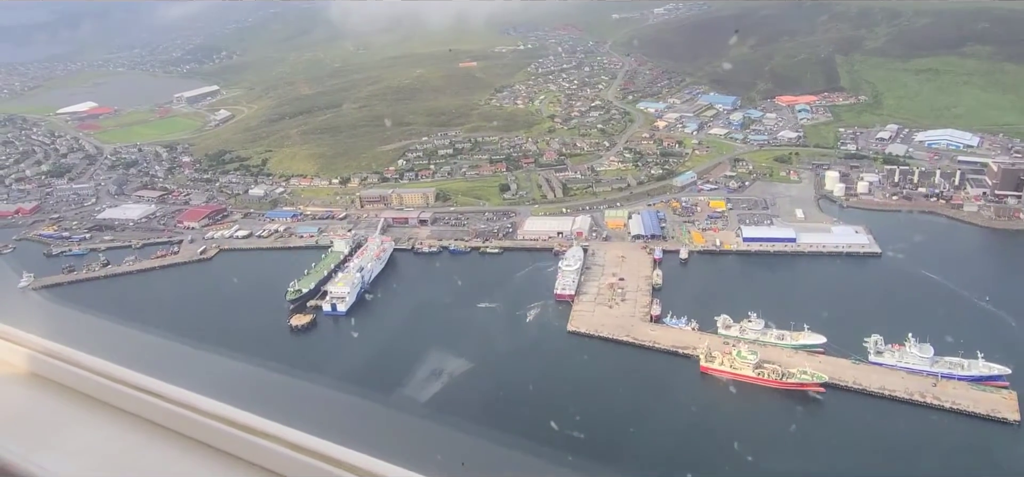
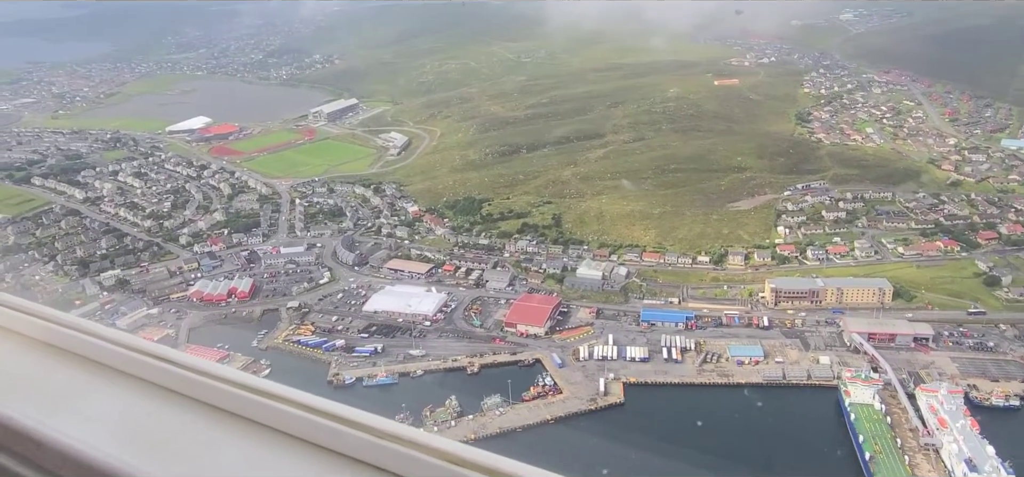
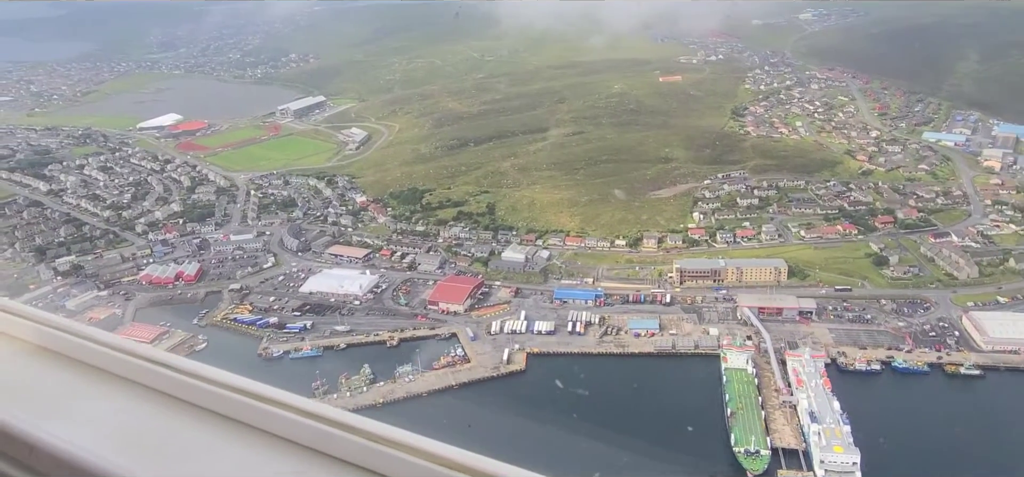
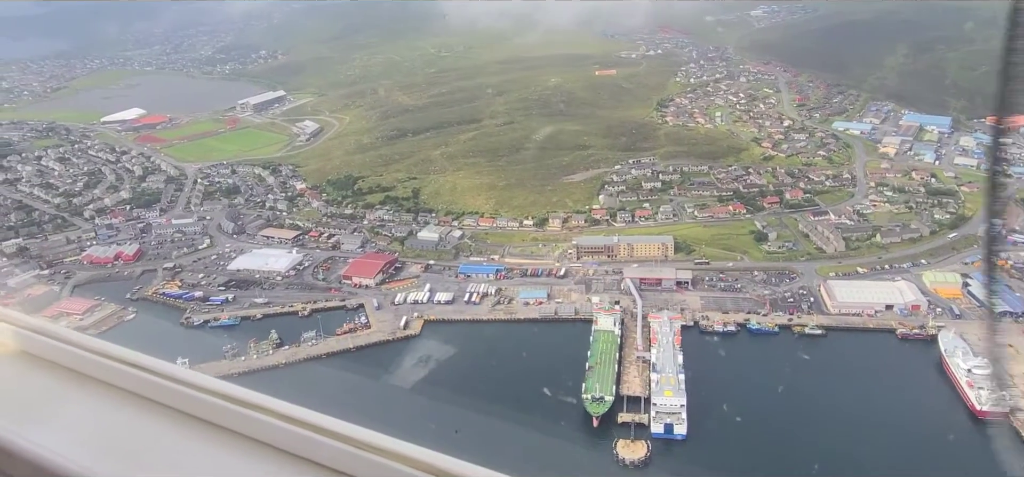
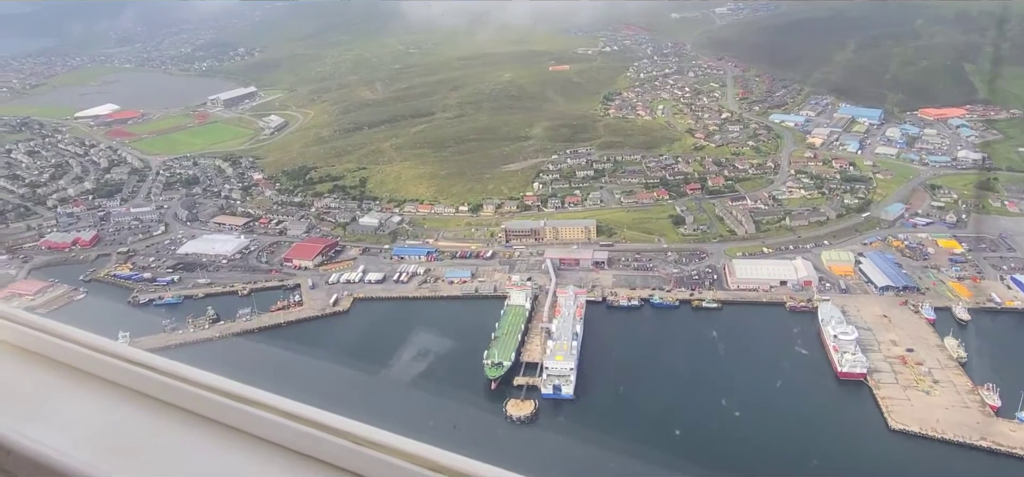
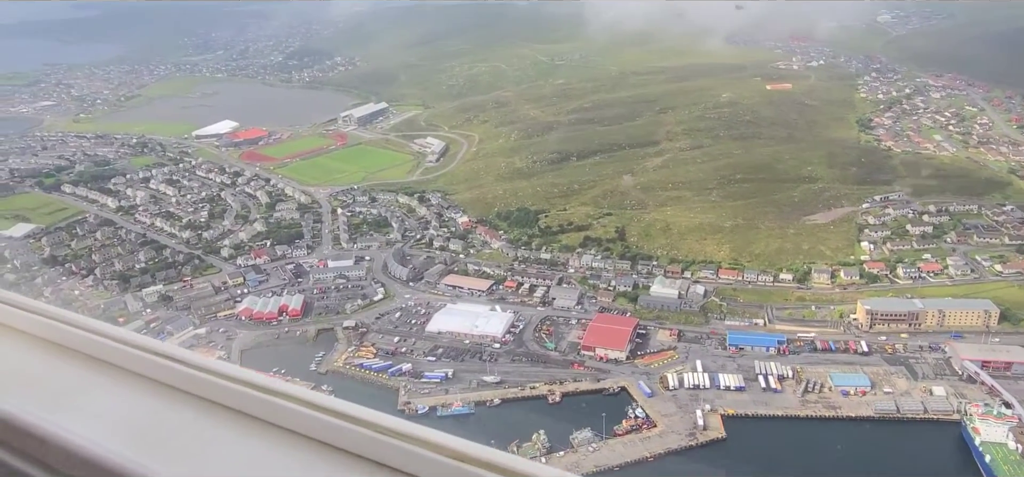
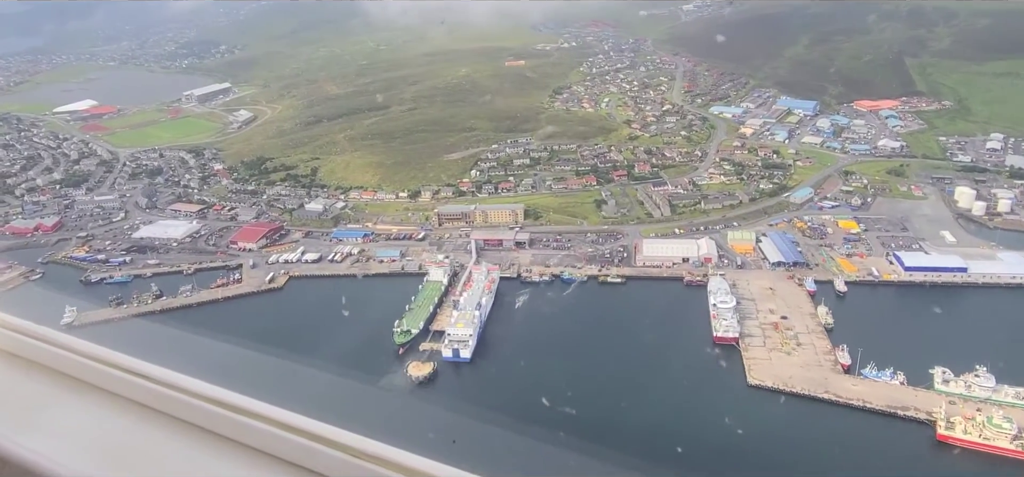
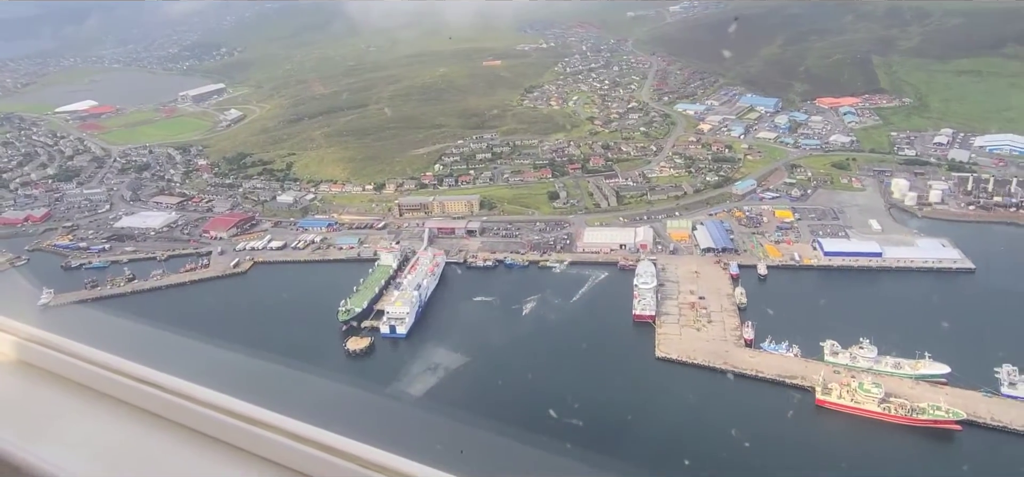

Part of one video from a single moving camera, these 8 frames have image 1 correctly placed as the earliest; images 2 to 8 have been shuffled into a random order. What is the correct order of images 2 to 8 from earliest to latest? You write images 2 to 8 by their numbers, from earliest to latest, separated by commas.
8, 7, 5, 4, 3, 2, 6
